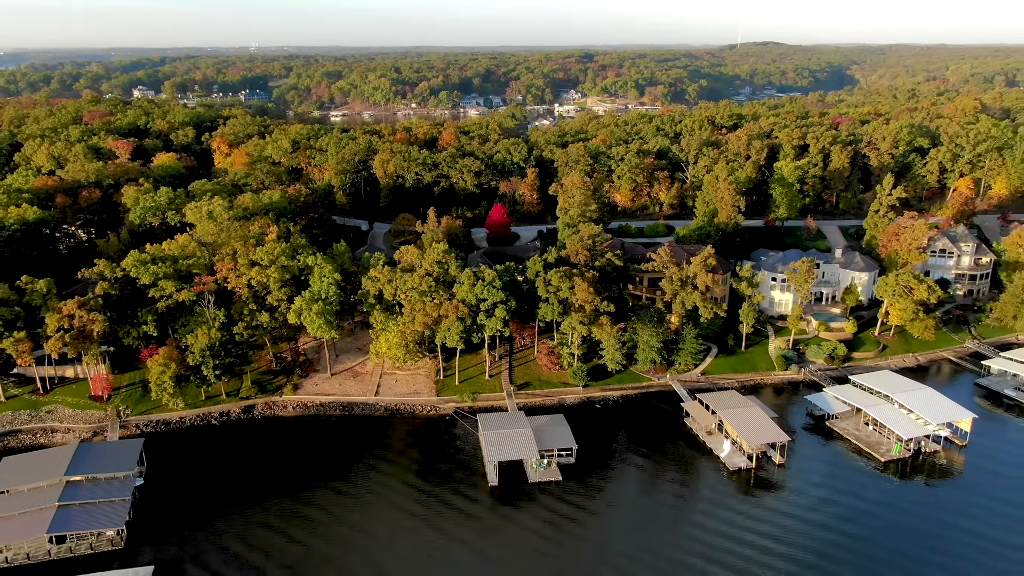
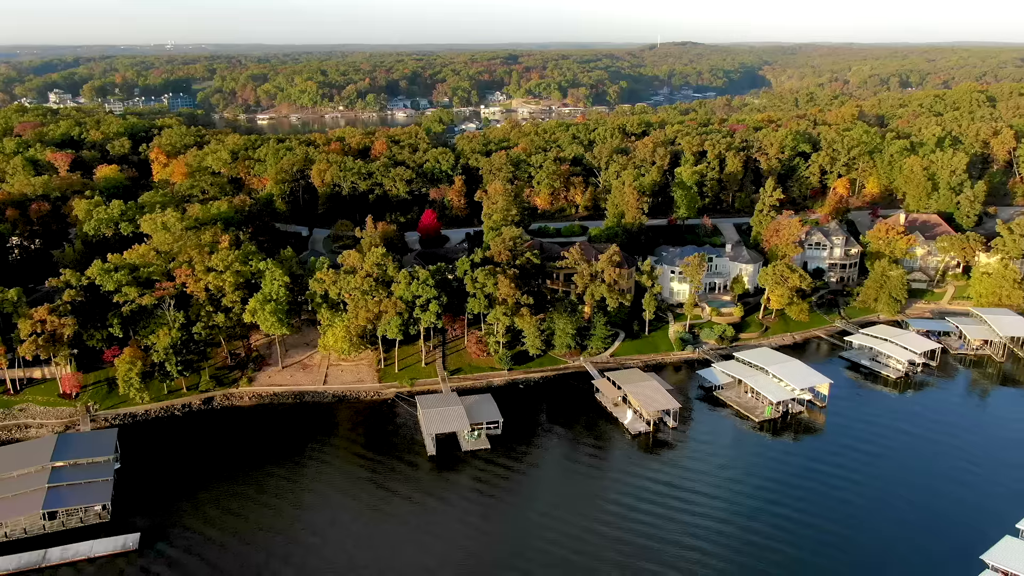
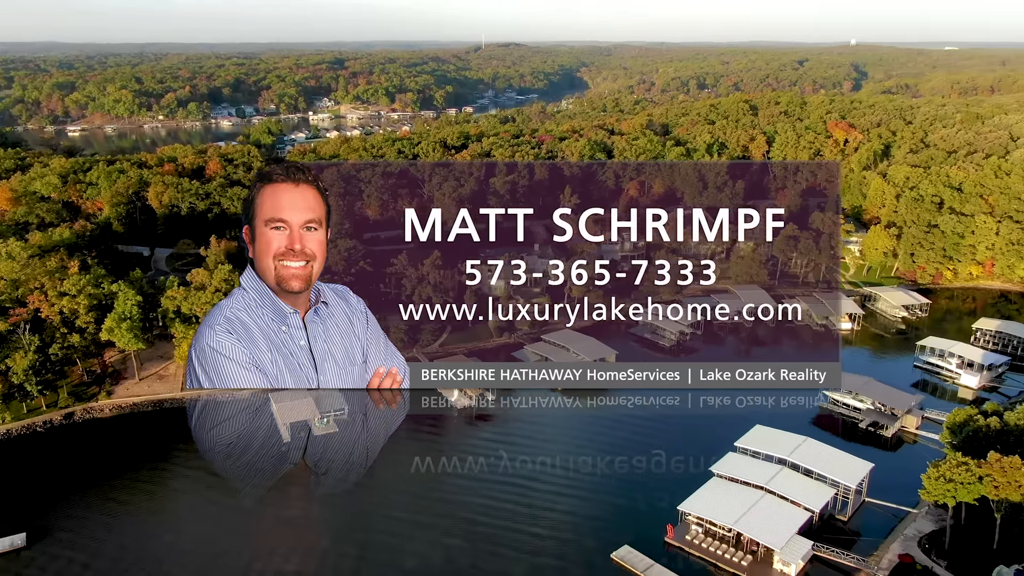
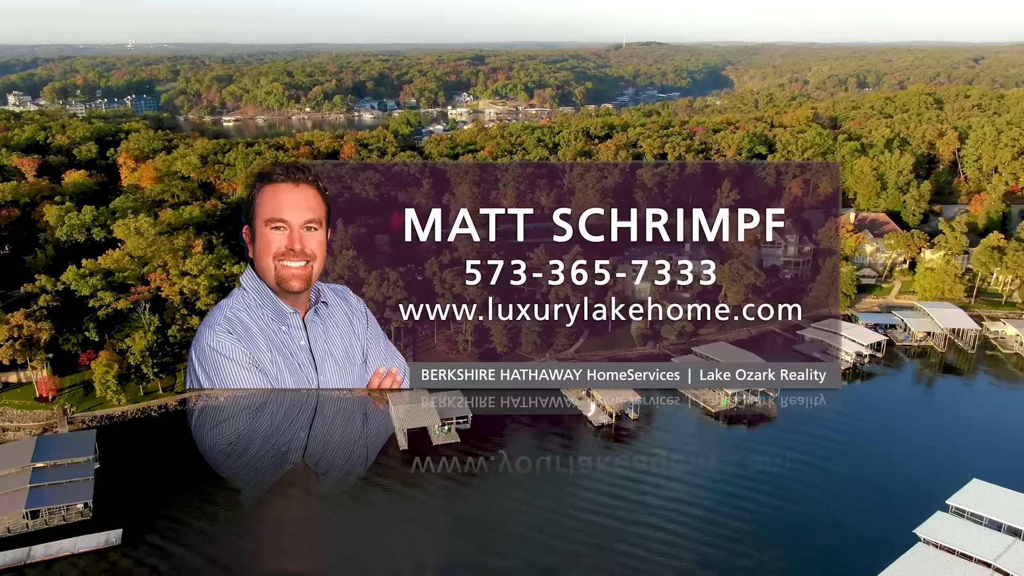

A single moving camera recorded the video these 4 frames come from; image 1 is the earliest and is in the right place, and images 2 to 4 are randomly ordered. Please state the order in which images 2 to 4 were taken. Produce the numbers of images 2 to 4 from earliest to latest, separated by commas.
2, 4, 3
